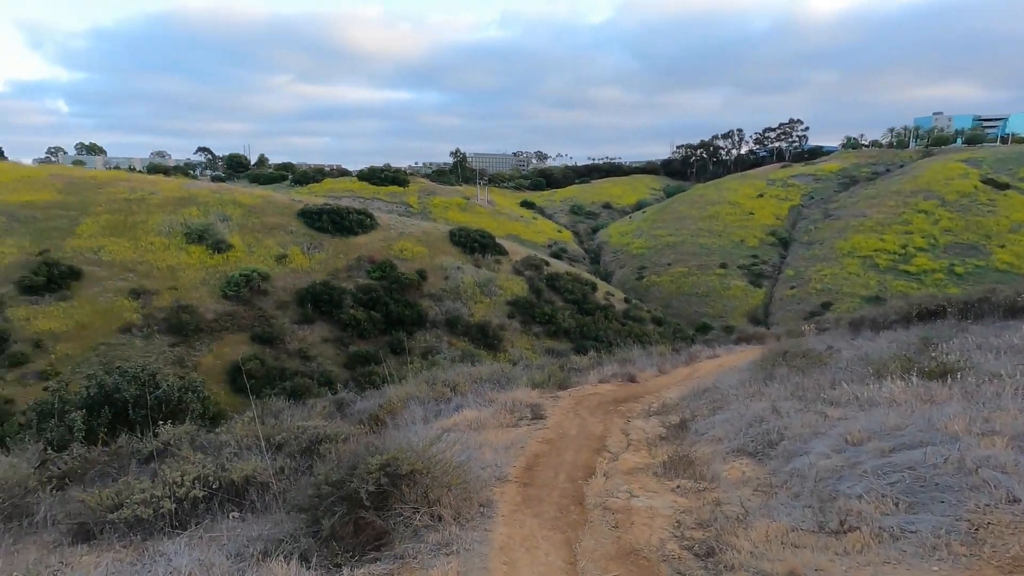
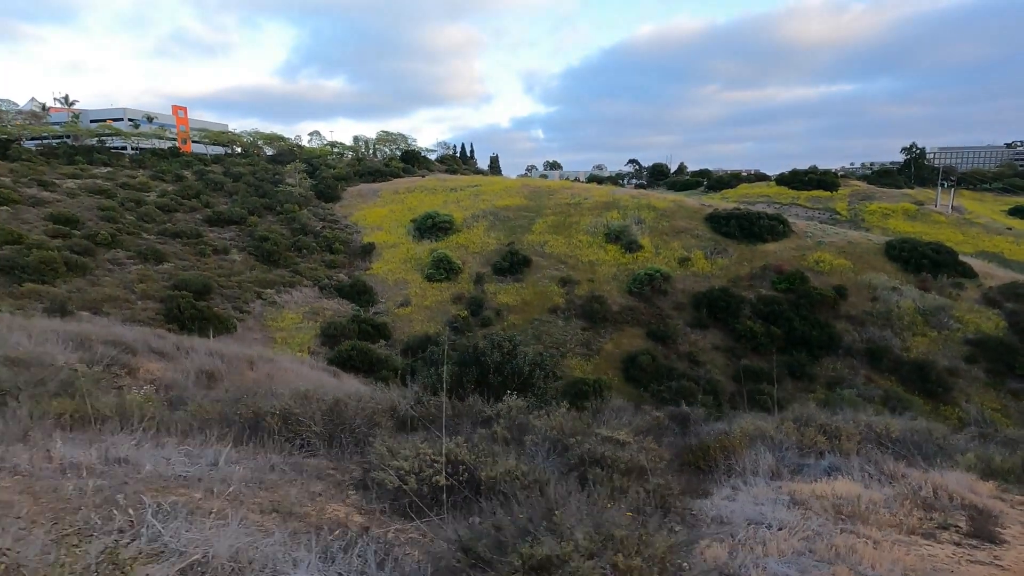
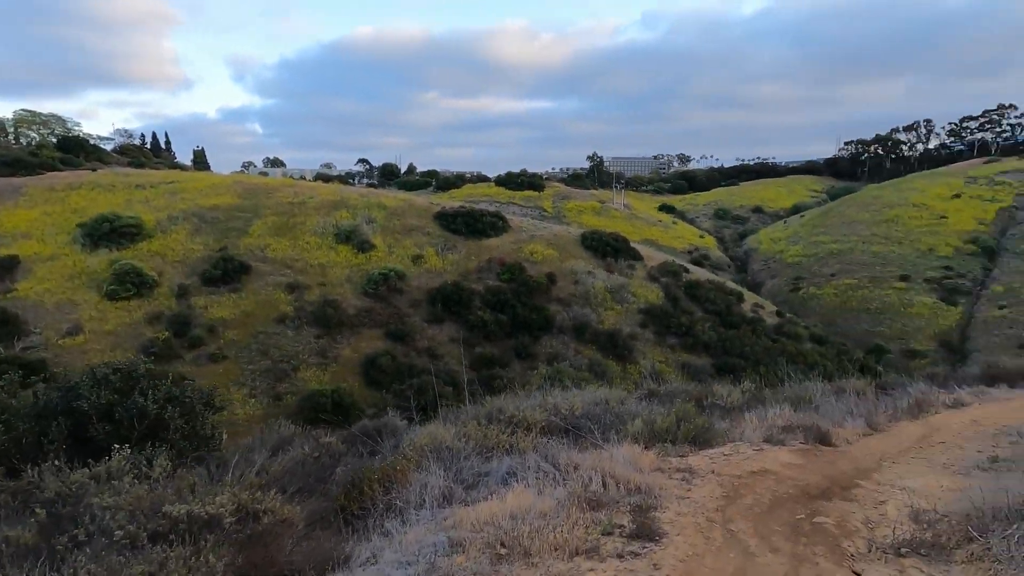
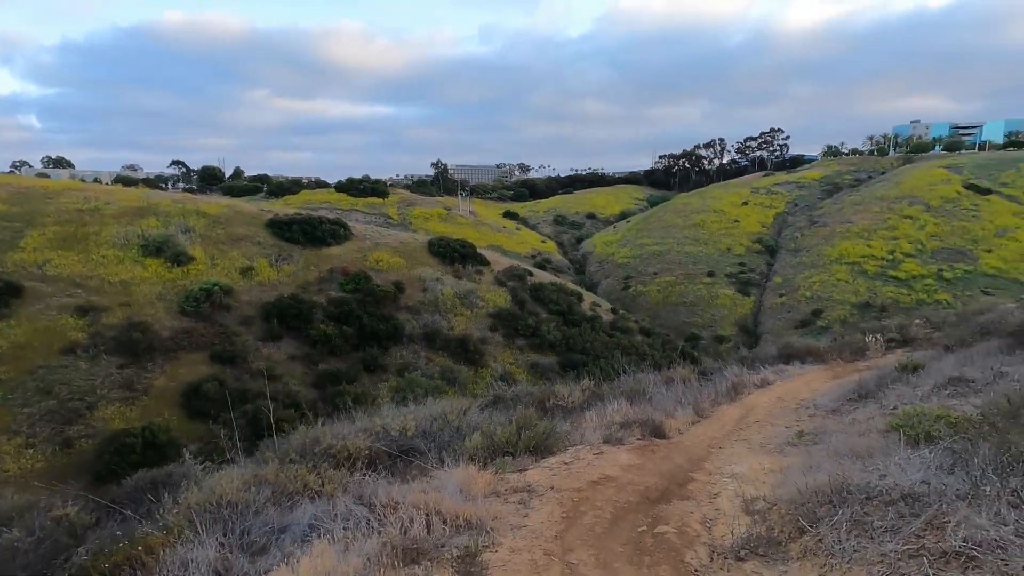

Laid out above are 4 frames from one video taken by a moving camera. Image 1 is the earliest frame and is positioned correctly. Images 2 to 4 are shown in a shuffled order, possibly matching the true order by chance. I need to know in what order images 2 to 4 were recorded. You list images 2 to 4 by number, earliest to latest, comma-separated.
2, 3, 4
